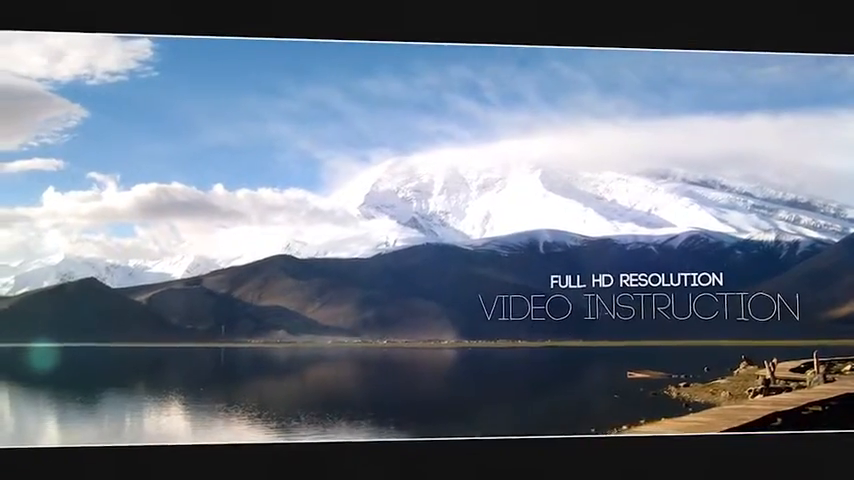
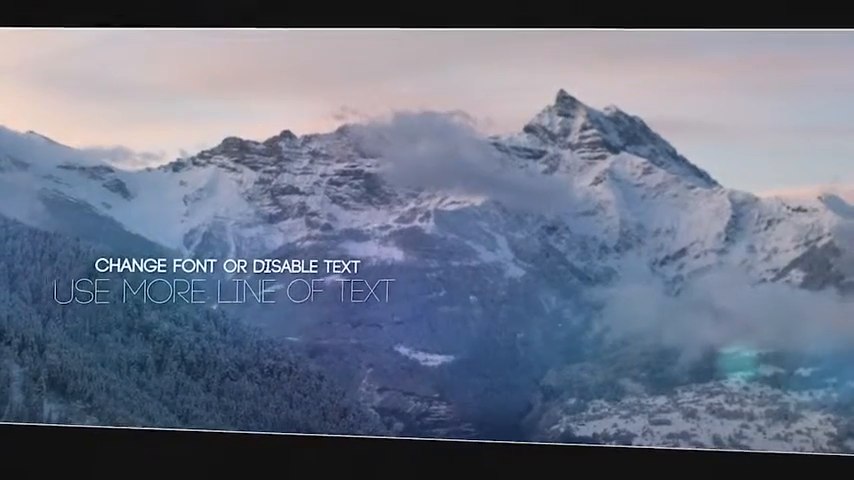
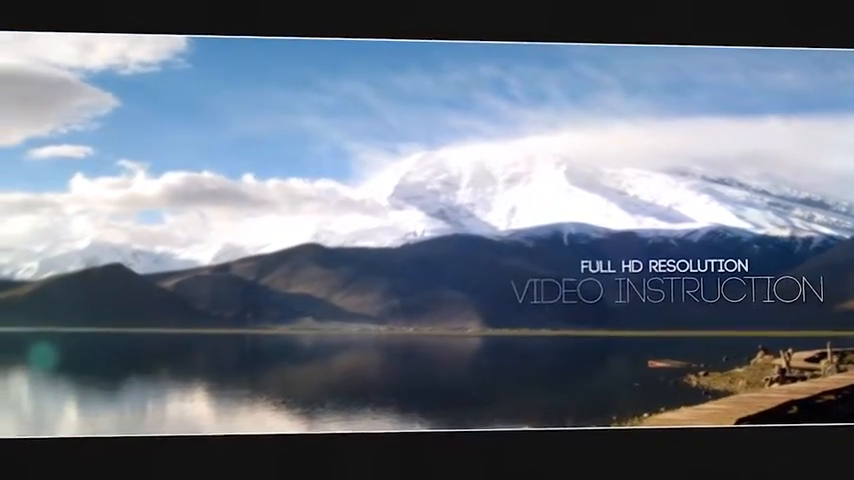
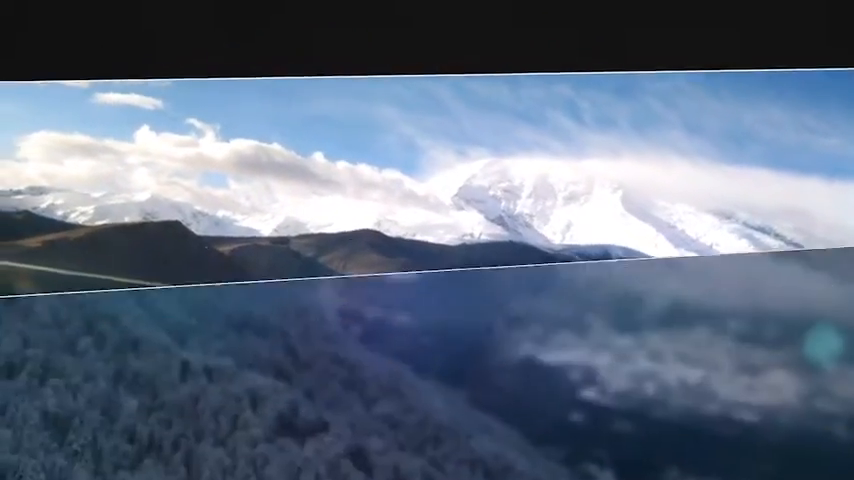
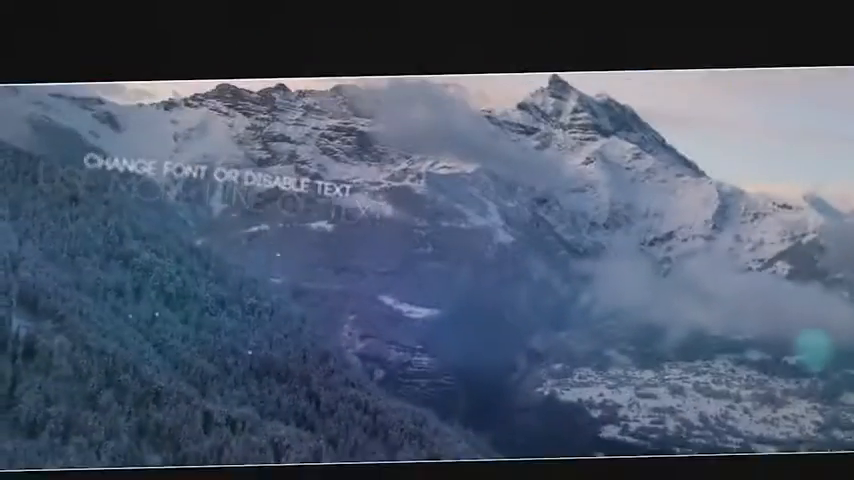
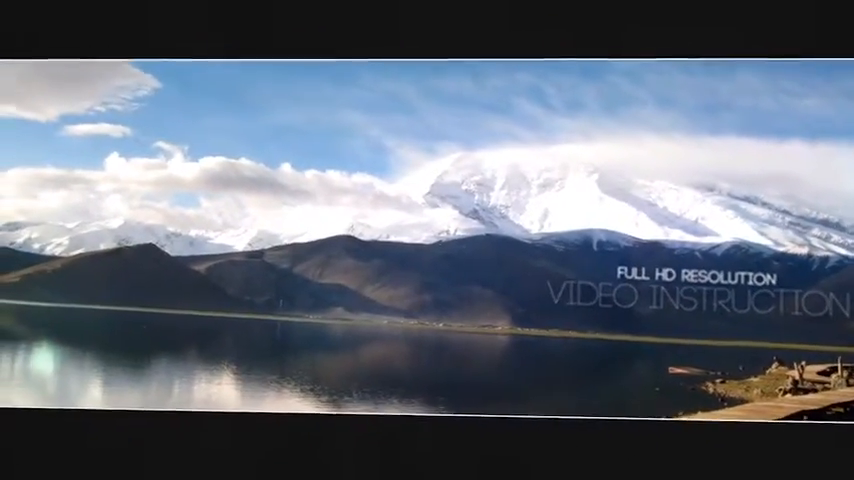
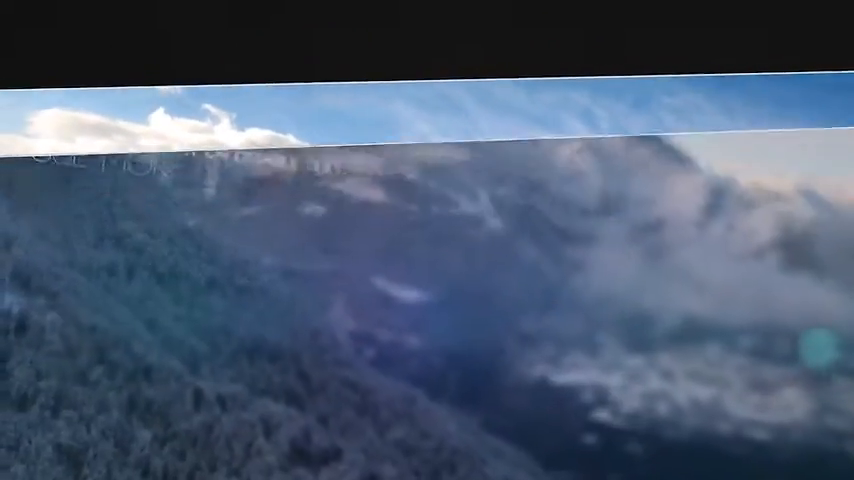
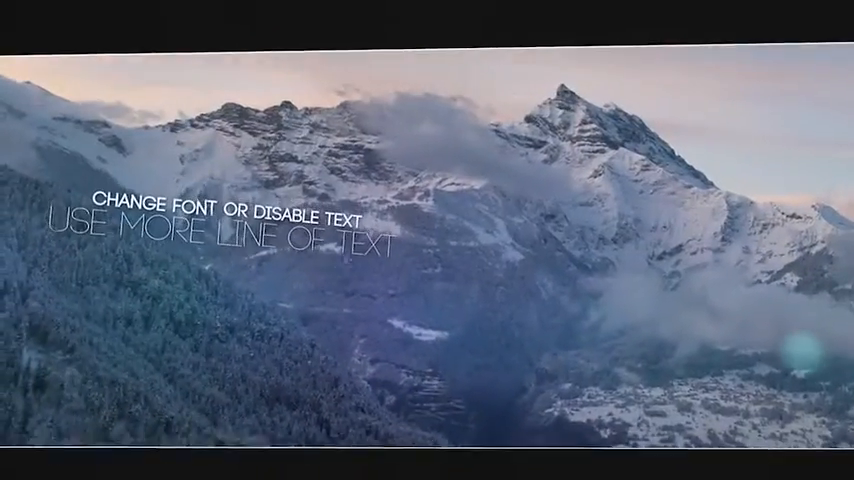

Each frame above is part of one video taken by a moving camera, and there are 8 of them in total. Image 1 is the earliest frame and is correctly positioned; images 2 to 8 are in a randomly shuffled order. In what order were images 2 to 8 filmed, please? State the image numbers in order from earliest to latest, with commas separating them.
3, 6, 4, 7, 5, 8, 2
